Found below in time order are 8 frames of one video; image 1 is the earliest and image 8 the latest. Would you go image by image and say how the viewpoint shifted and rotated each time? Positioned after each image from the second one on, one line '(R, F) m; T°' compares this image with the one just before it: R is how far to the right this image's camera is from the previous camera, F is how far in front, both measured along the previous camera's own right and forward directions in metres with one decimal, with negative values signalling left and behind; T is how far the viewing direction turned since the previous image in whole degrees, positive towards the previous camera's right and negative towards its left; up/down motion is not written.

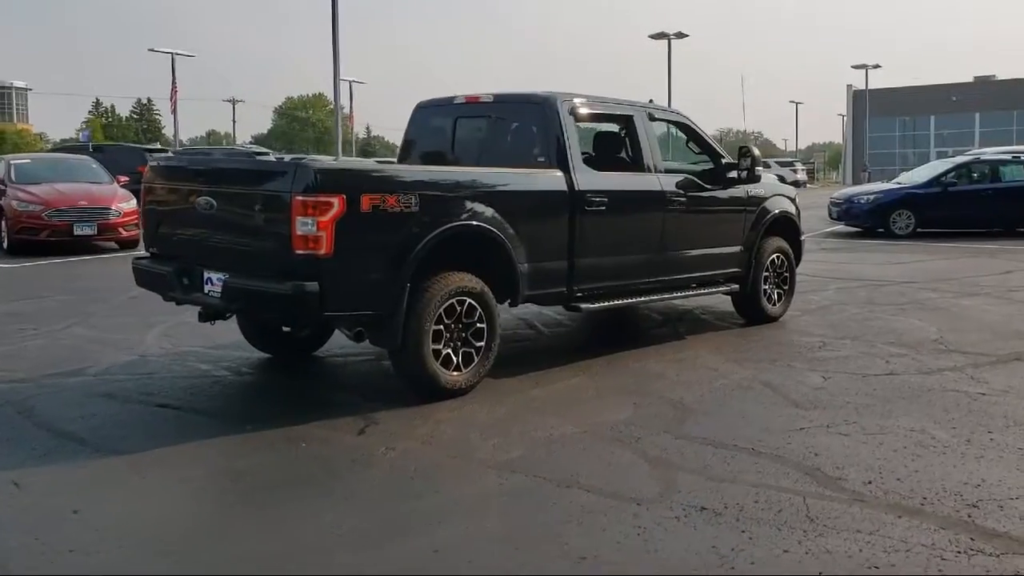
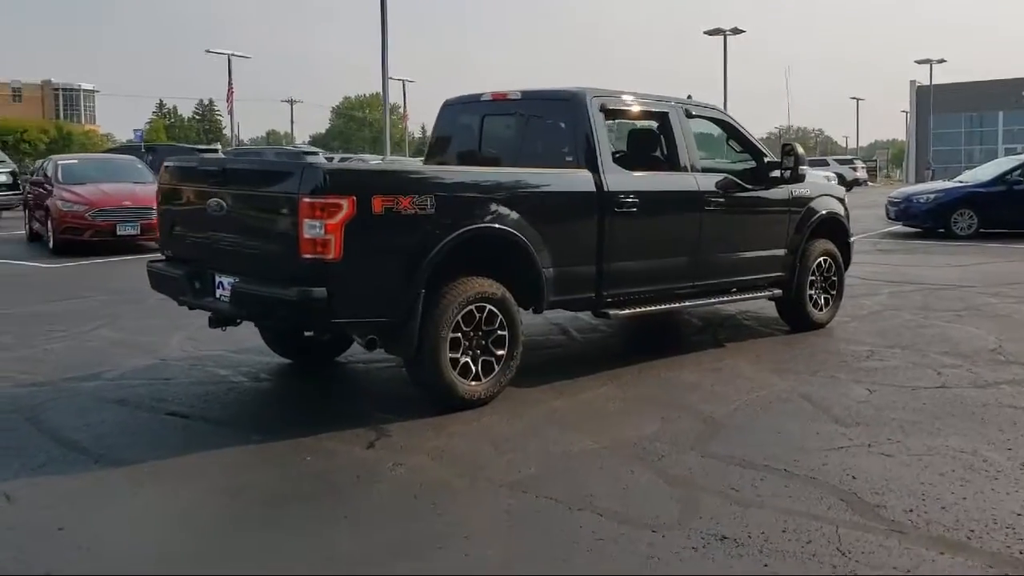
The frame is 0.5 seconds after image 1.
(+0.2, +0.3) m; -3°
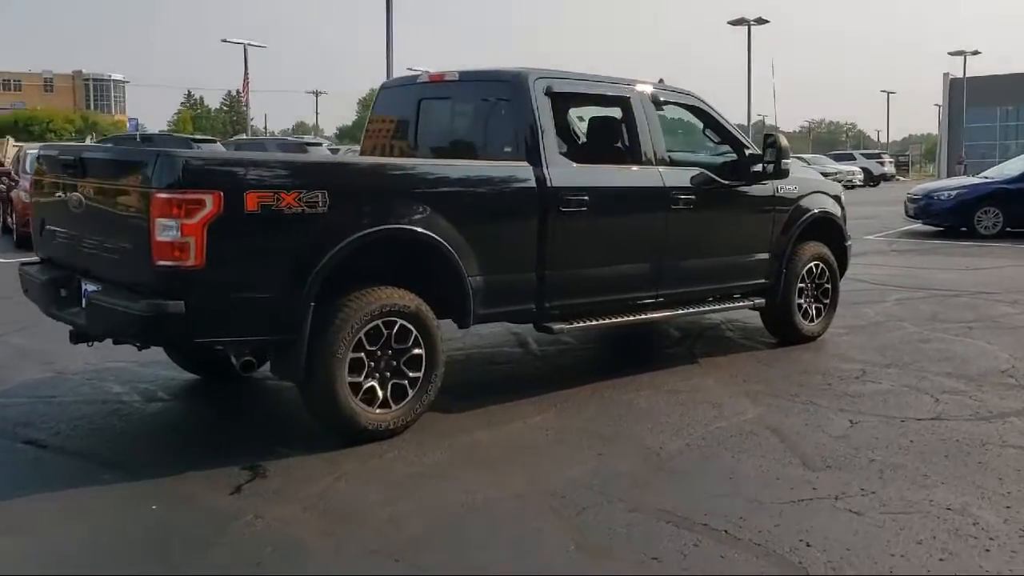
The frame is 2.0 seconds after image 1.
(+0.6, +0.9) m; -2°
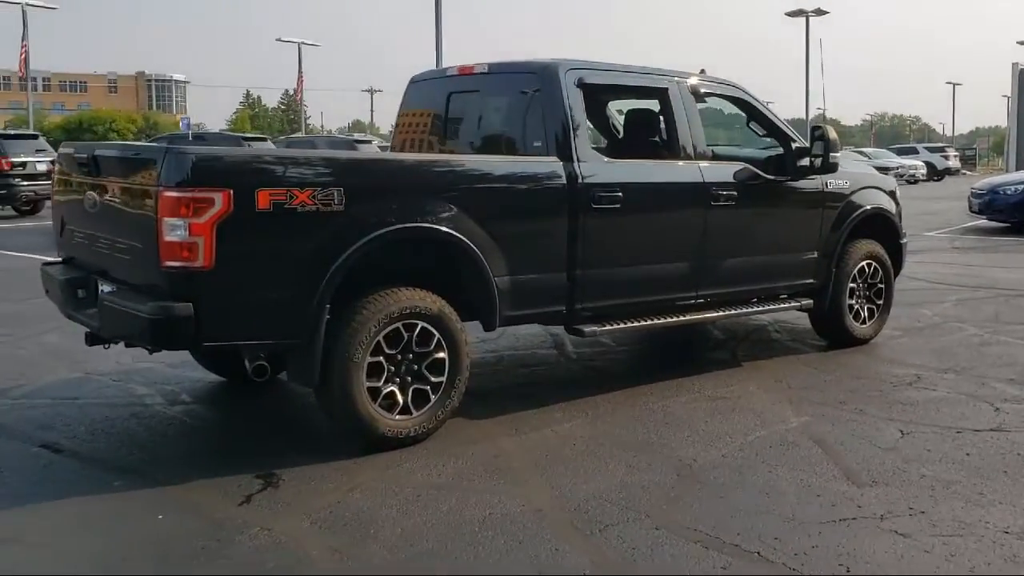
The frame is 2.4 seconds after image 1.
(+0.1, +0.2) m; -3°
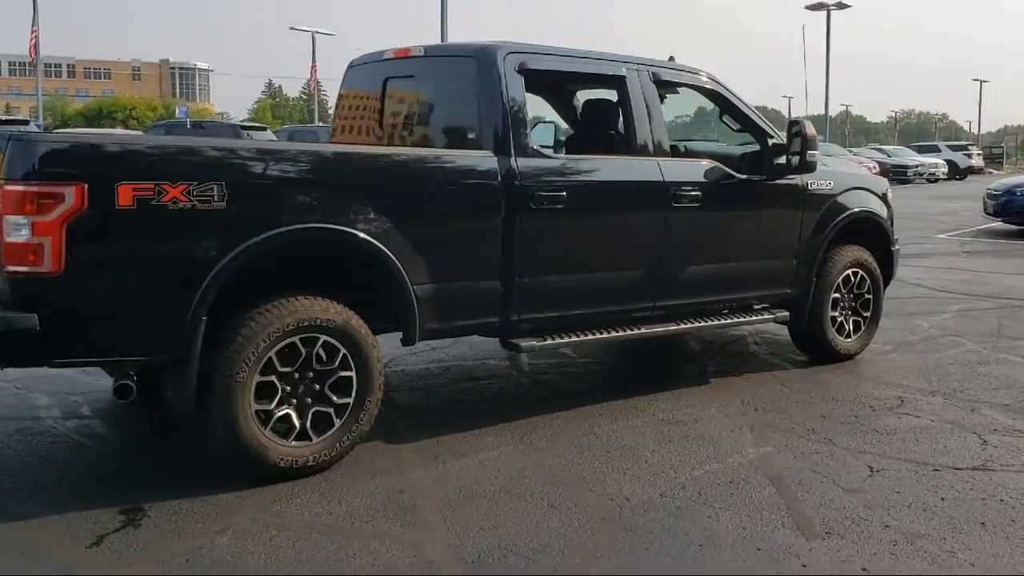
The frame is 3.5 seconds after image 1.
(+0.5, +0.6) m; -1°
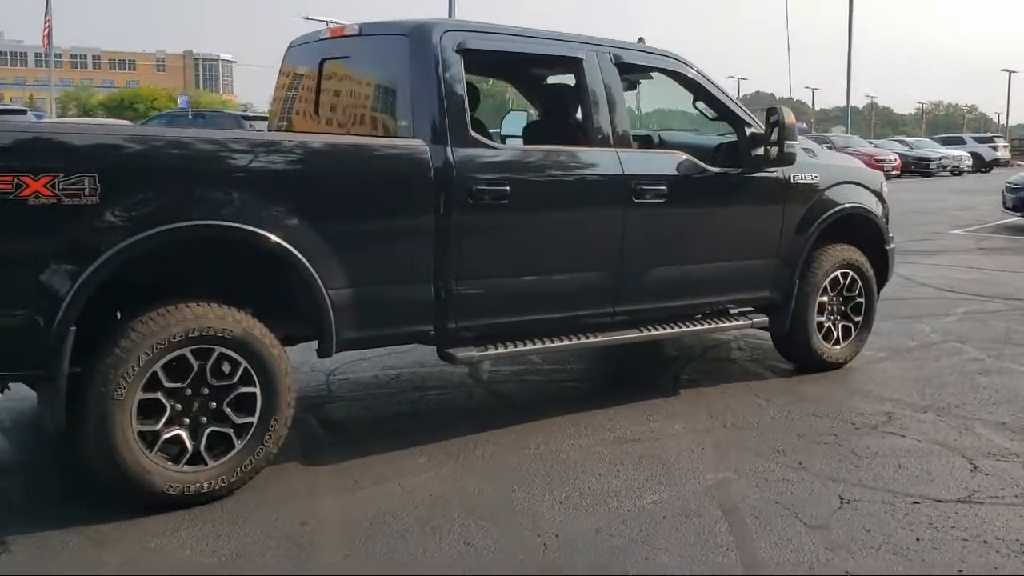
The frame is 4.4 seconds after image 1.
(+0.4, +0.5) m; -1°
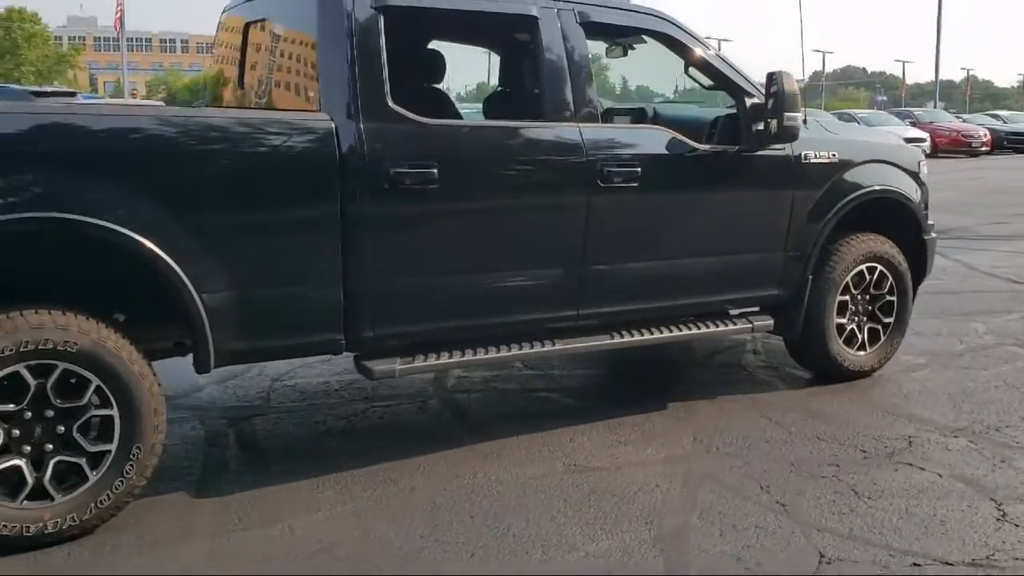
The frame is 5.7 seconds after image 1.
(+0.6, +0.8) m; -5°
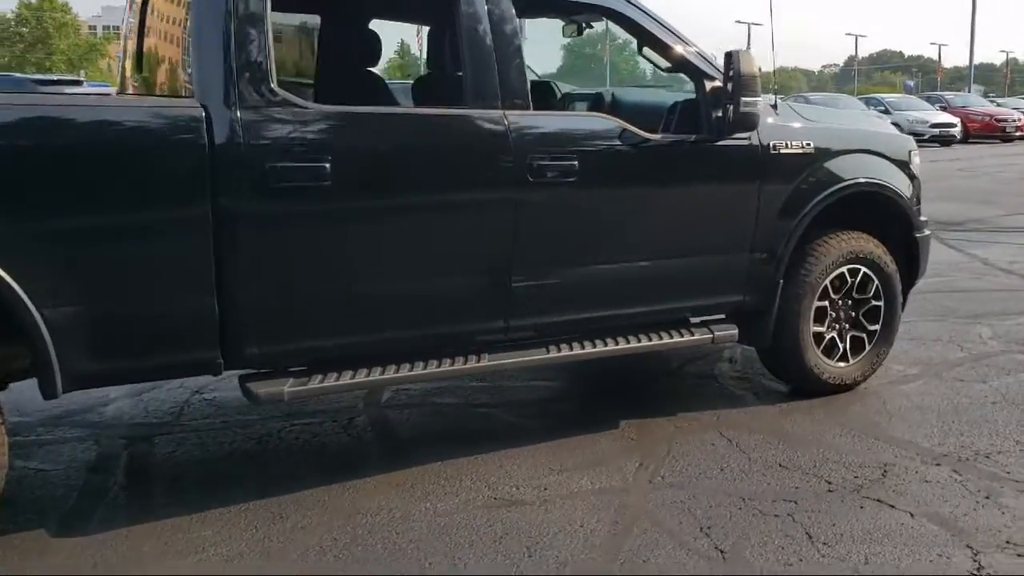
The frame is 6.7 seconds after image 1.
(+0.5, +0.5) m; -2°
